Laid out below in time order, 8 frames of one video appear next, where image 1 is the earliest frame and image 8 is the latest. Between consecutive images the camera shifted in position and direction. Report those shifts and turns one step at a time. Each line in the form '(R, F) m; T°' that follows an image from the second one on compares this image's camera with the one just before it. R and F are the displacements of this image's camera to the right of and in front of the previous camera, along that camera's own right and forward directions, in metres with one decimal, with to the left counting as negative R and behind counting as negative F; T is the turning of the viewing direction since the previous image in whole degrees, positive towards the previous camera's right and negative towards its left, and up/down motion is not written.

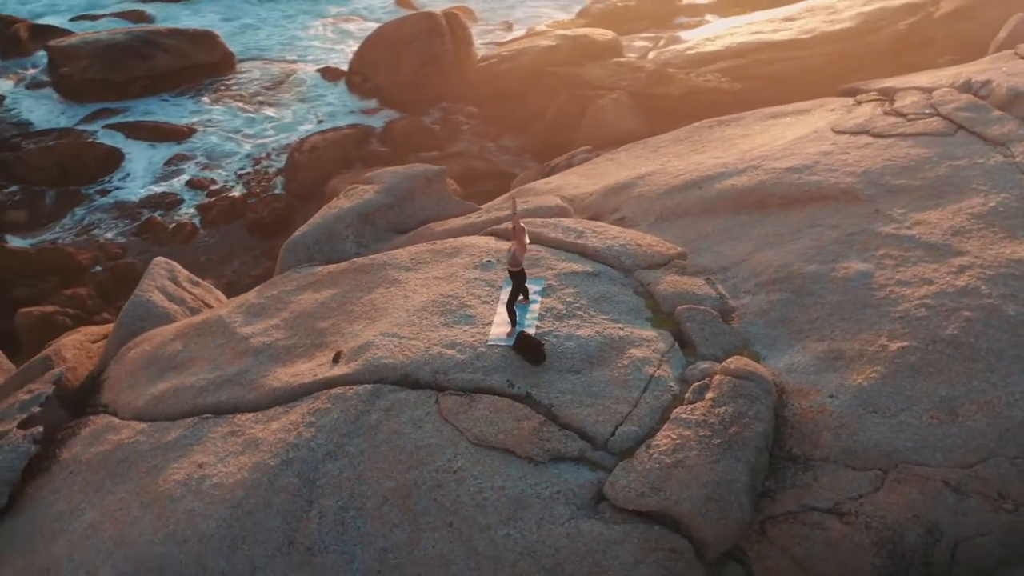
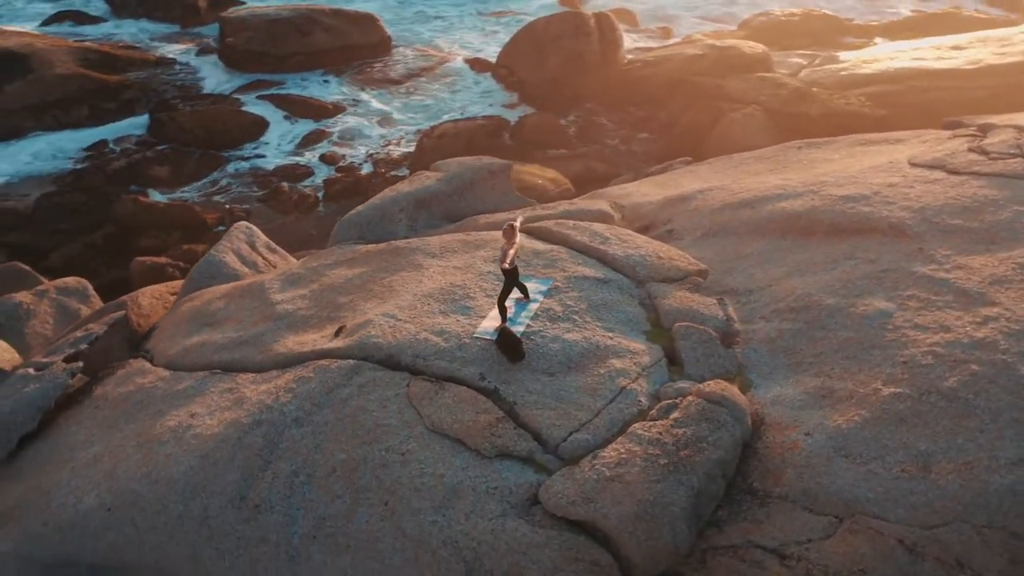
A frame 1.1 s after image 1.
(+1.1, +0.1) m; -10°
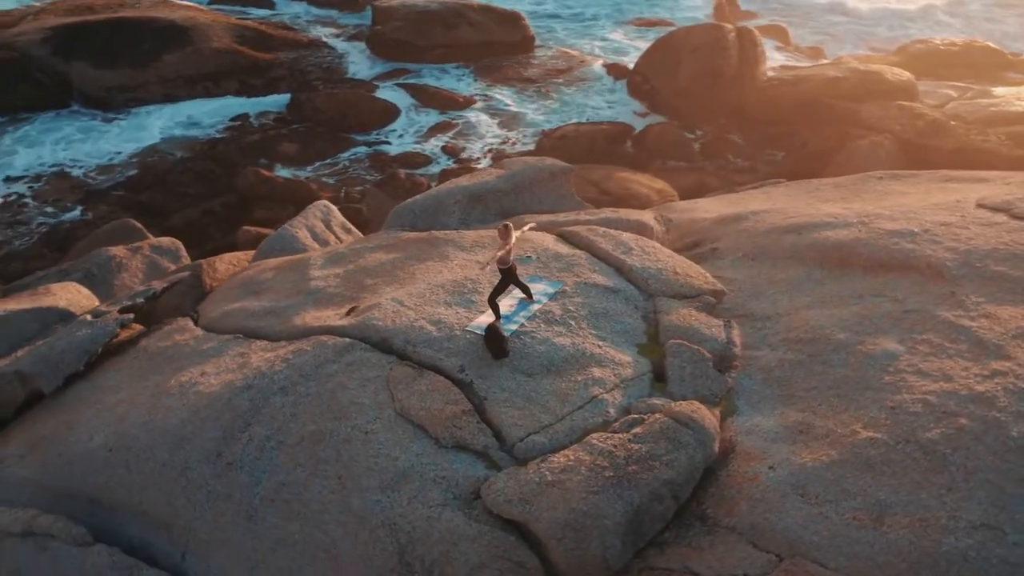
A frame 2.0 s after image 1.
(+1.0, 0.0) m; -10°
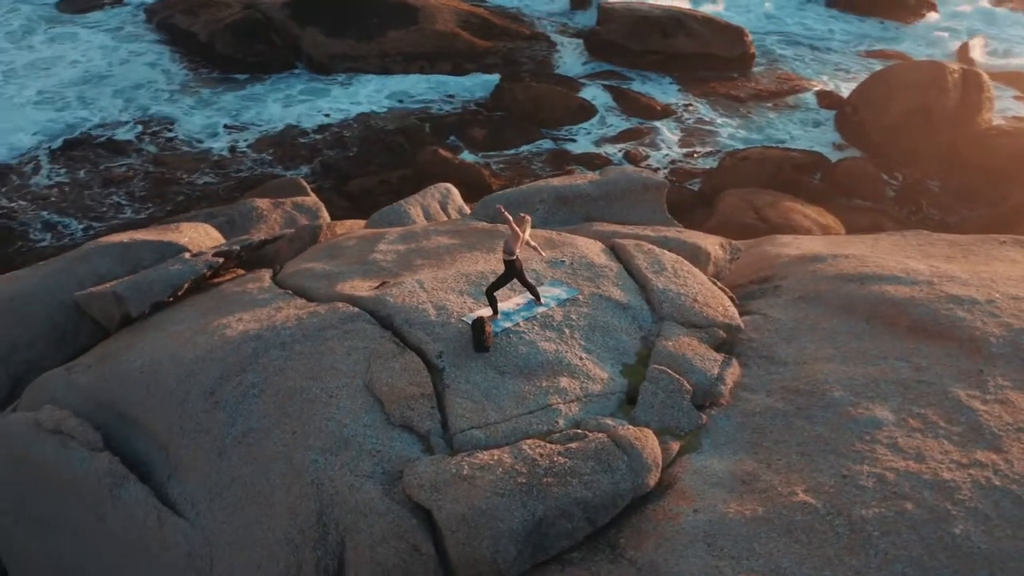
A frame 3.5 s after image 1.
(+1.4, +0.1) m; -14°
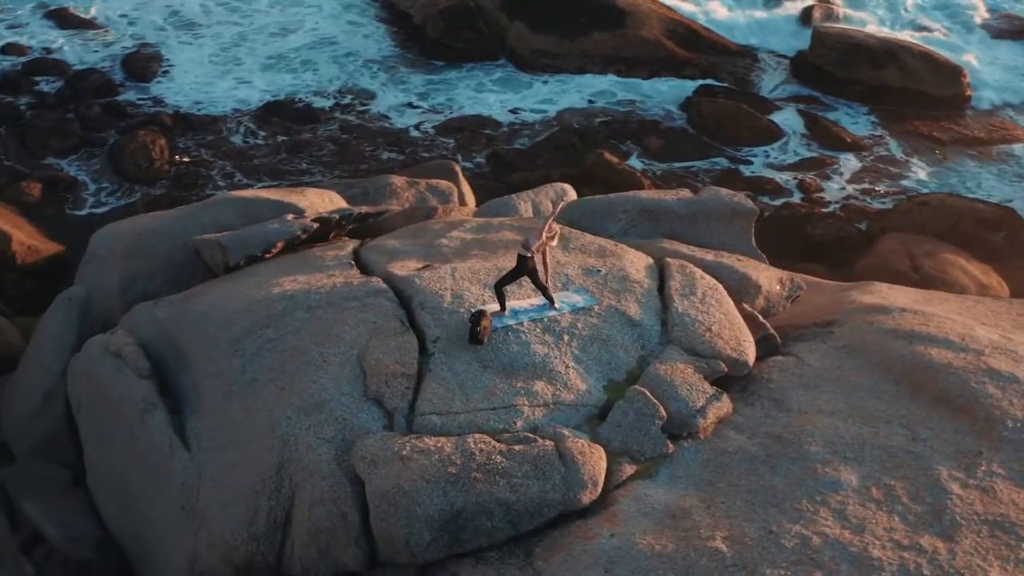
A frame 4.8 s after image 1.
(+1.3, +0.1) m; -13°
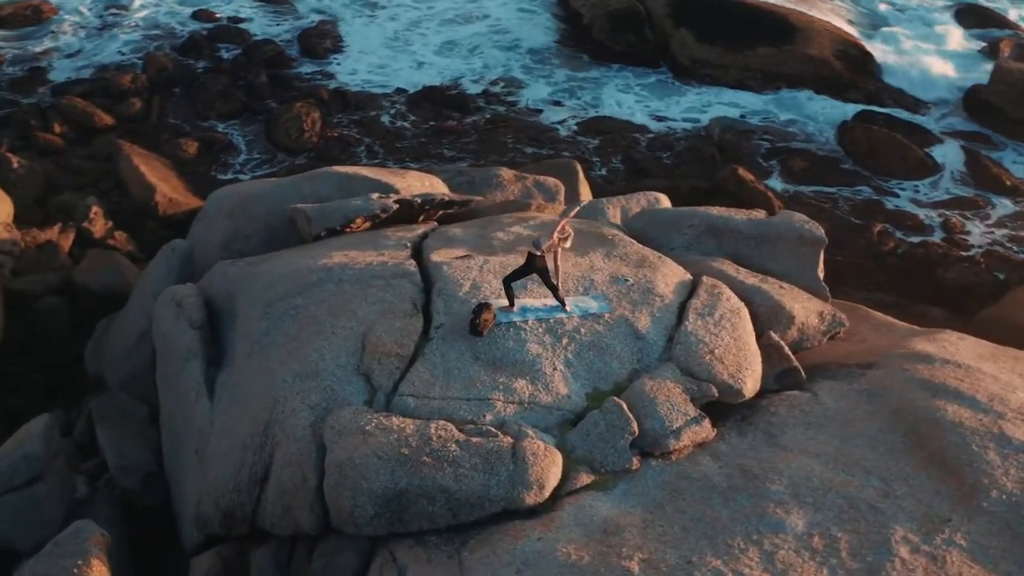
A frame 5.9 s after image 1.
(+1.0, +0.1) m; -11°
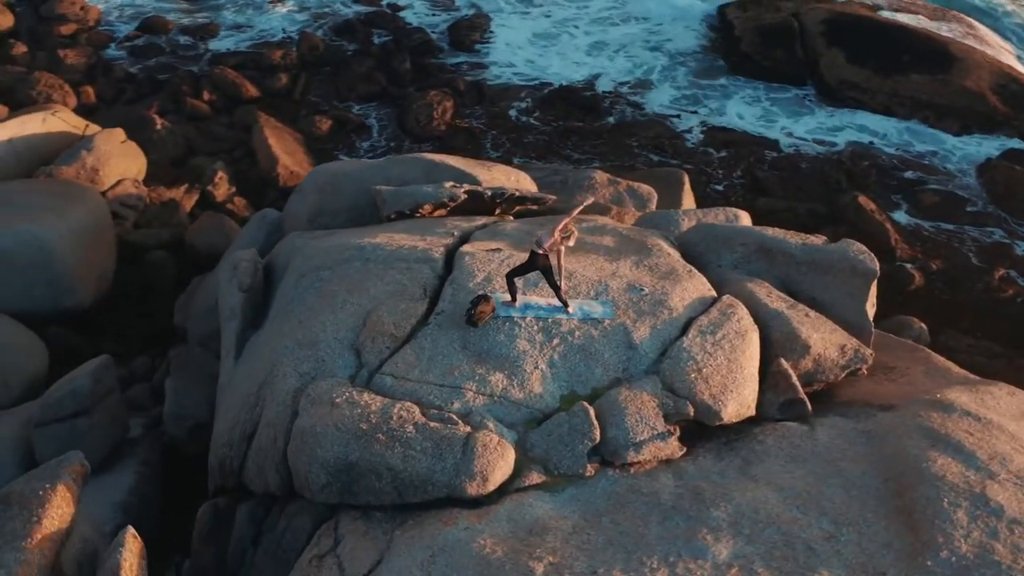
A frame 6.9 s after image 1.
(+1.0, 0.0) m; -10°
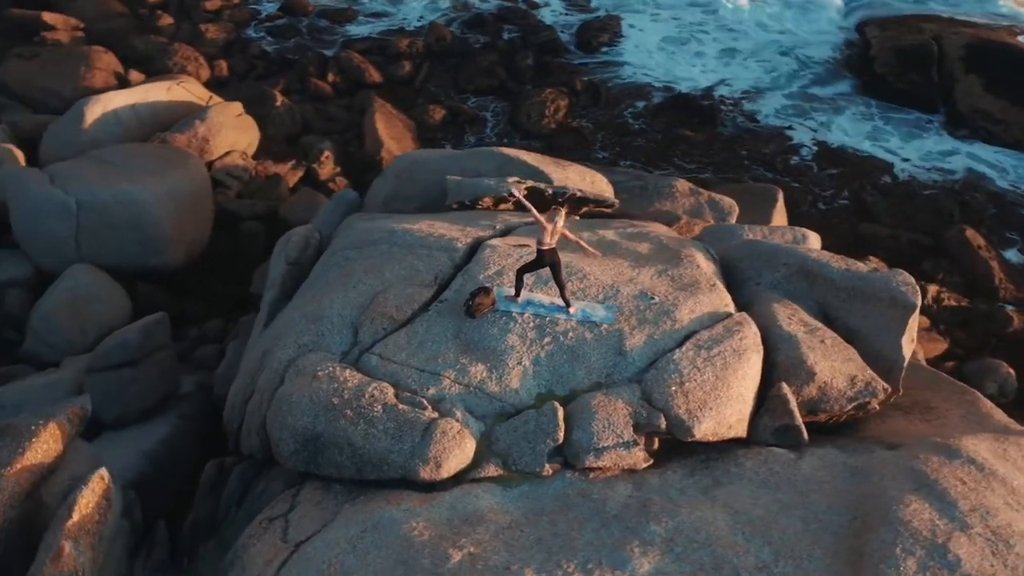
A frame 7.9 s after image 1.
(+0.9, 0.0) m; -8°
